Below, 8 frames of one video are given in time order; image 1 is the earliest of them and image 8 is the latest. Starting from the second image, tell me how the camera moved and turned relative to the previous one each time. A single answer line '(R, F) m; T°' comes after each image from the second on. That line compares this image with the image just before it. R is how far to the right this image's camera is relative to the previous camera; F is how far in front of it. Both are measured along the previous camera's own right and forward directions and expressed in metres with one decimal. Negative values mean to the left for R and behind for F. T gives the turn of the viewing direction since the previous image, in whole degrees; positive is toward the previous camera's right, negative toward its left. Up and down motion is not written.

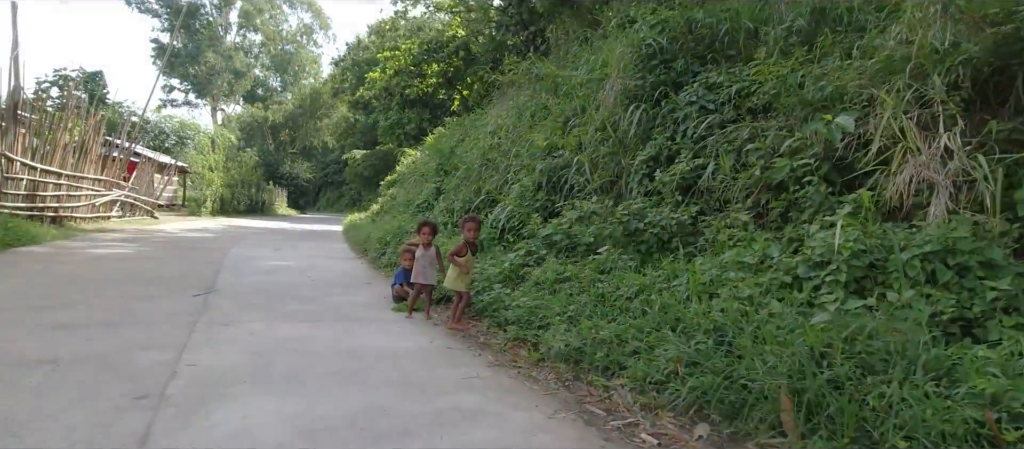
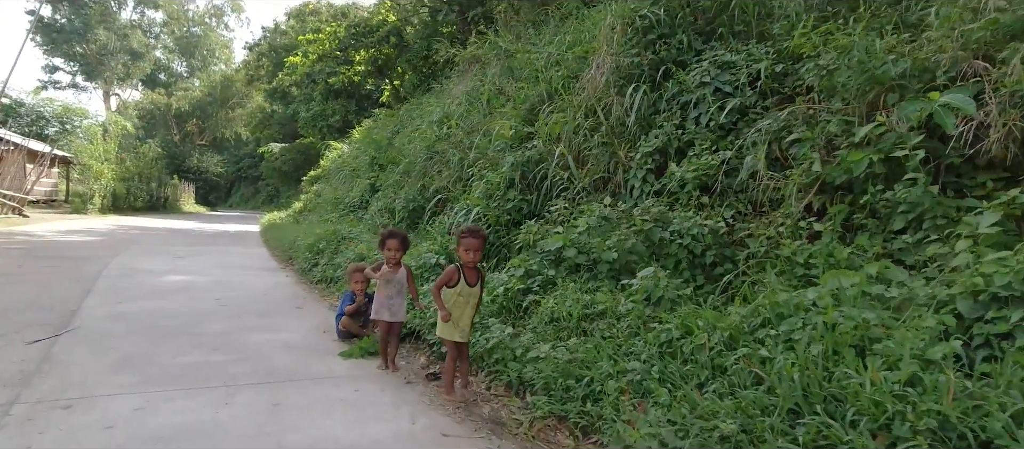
(-0.5, +1.5) m; +8°
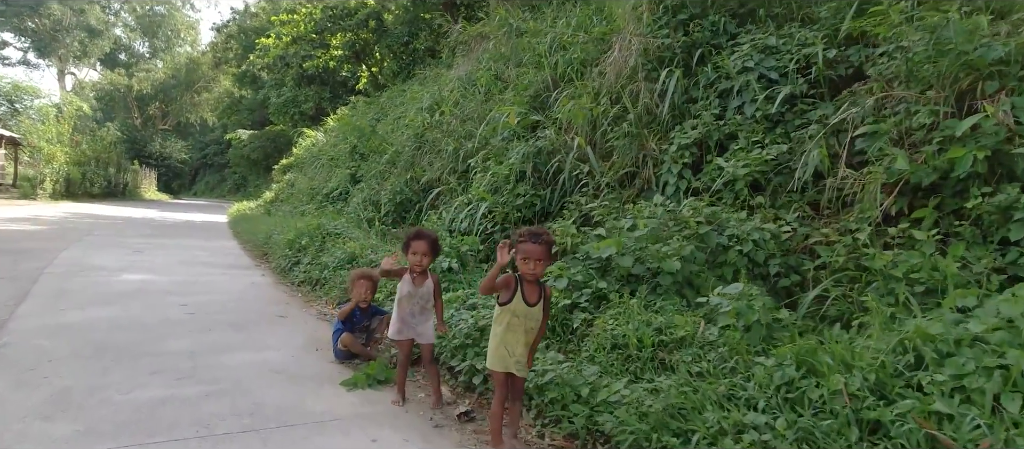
(-0.4, +0.7) m; +3°
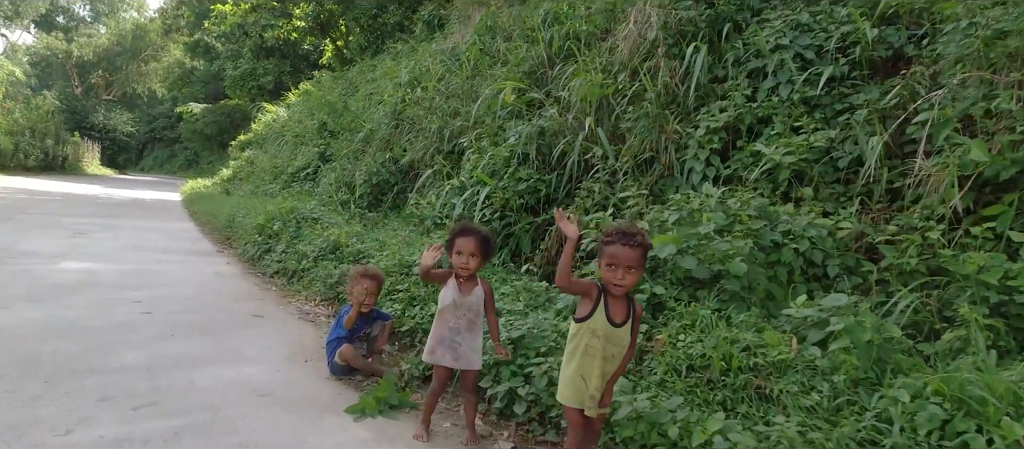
(-0.4, +0.6) m; +4°
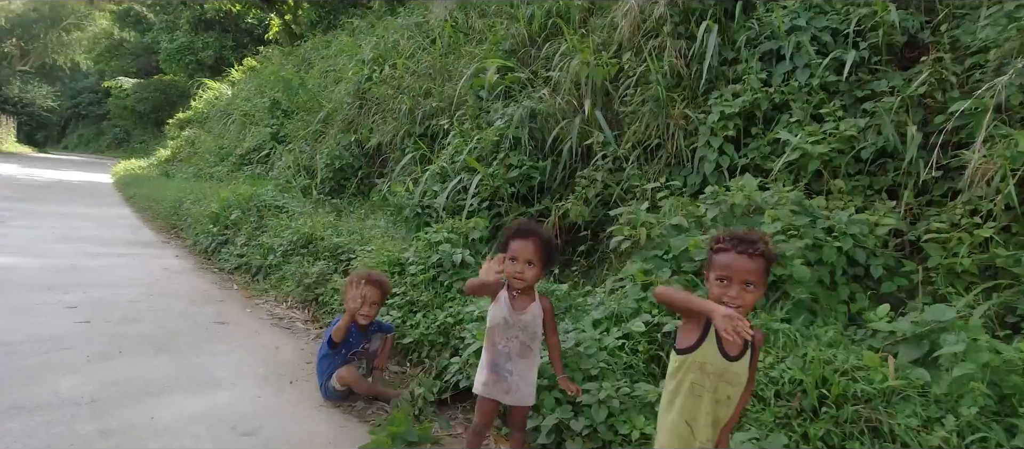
(-0.4, +0.5) m; +5°
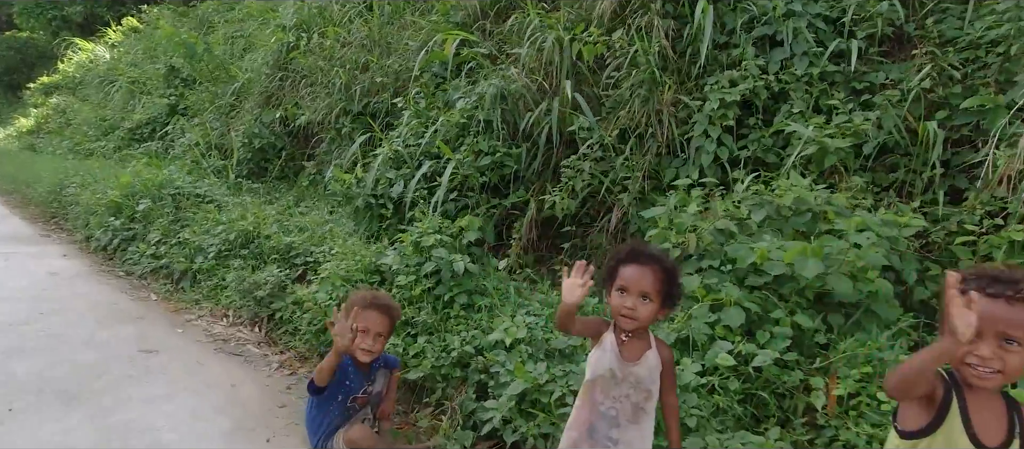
(-0.5, +0.6) m; +9°
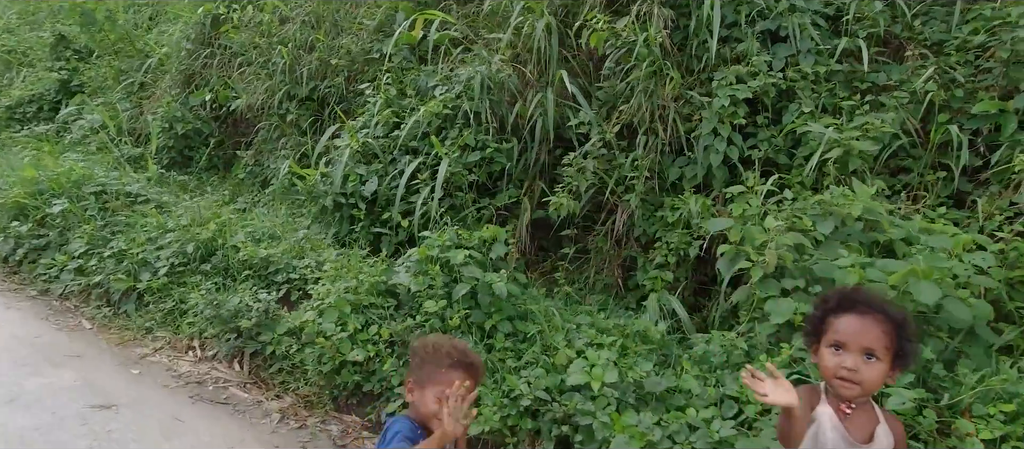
(-0.5, +0.4) m; +9°
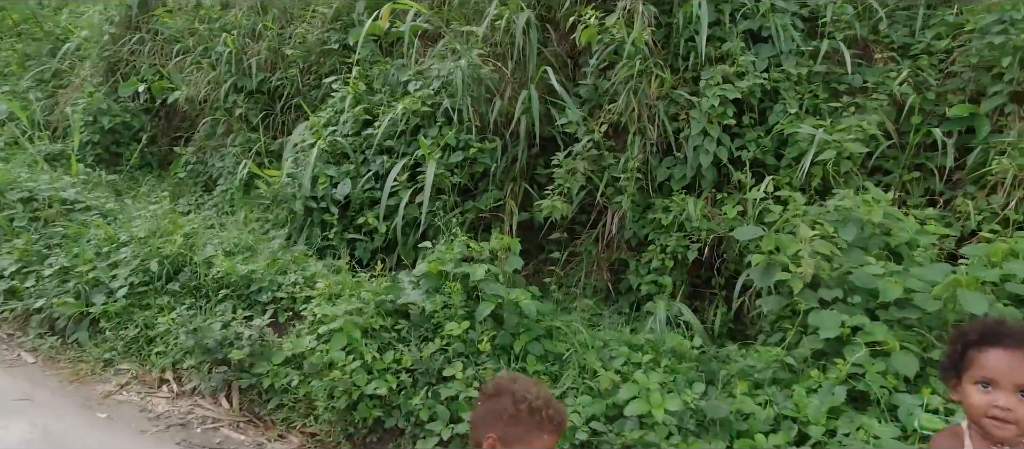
(-0.4, +0.2) m; +7°
